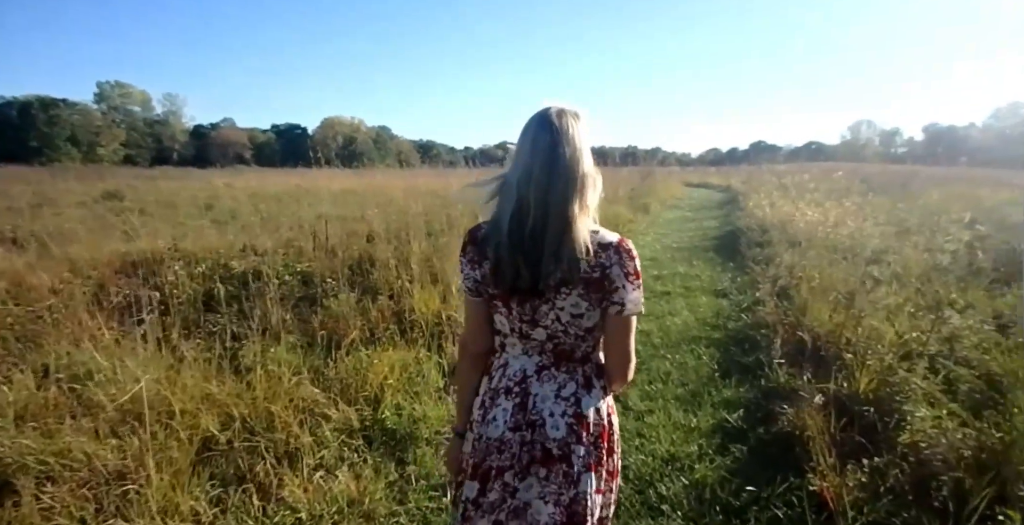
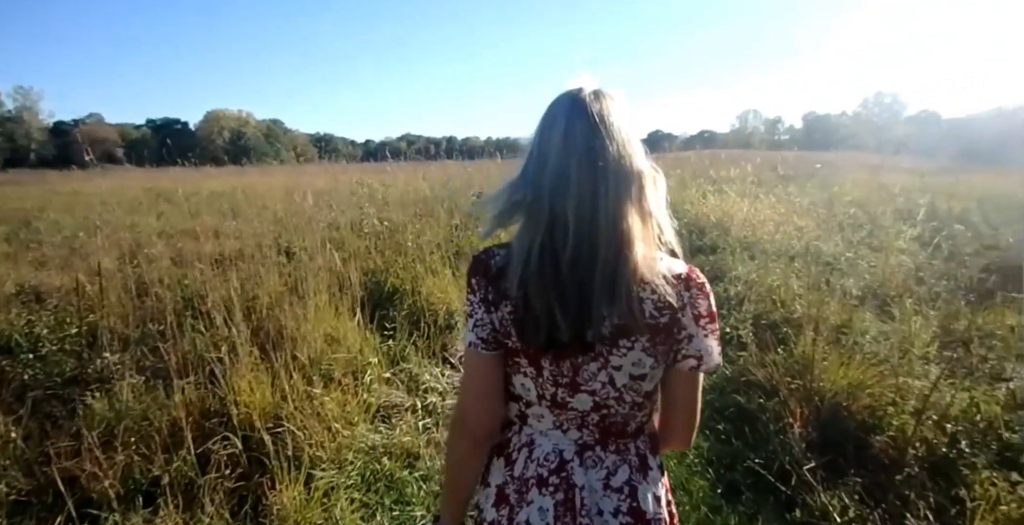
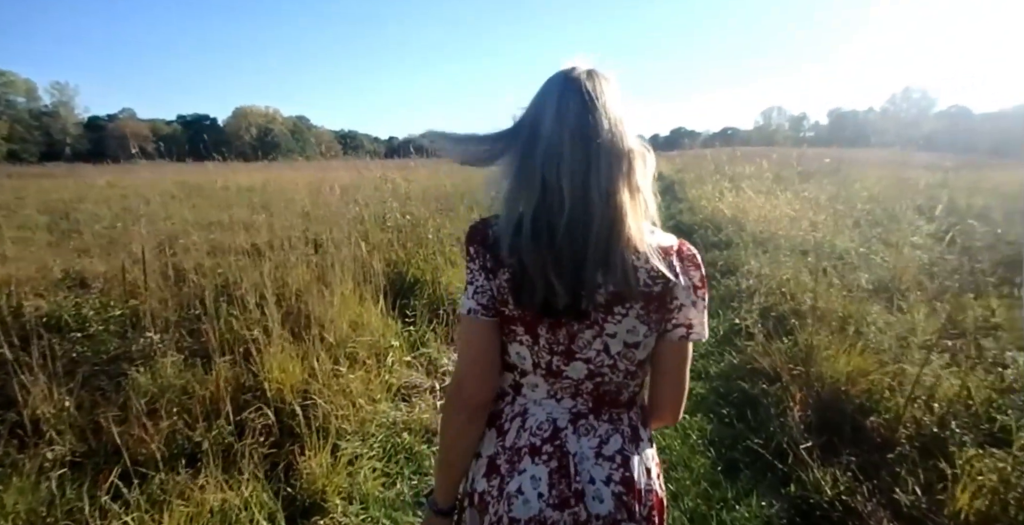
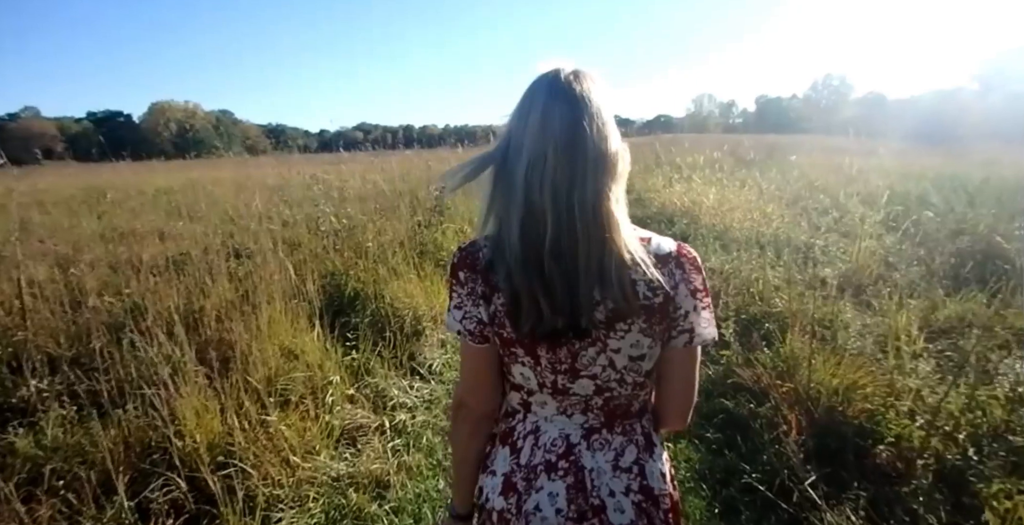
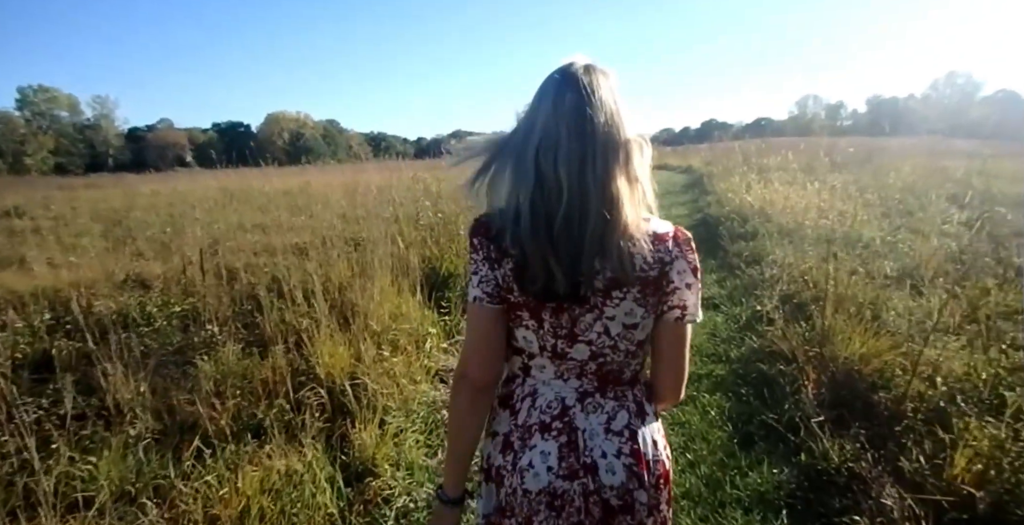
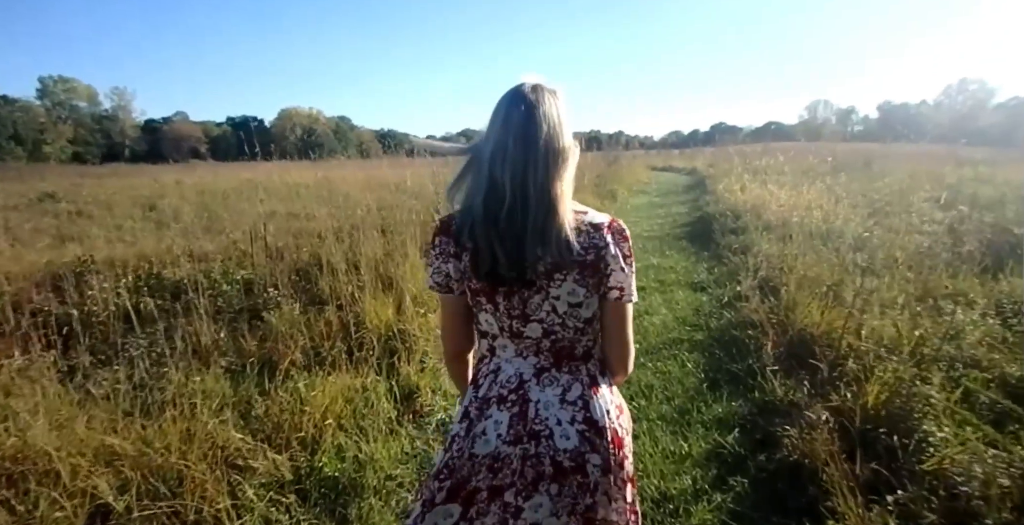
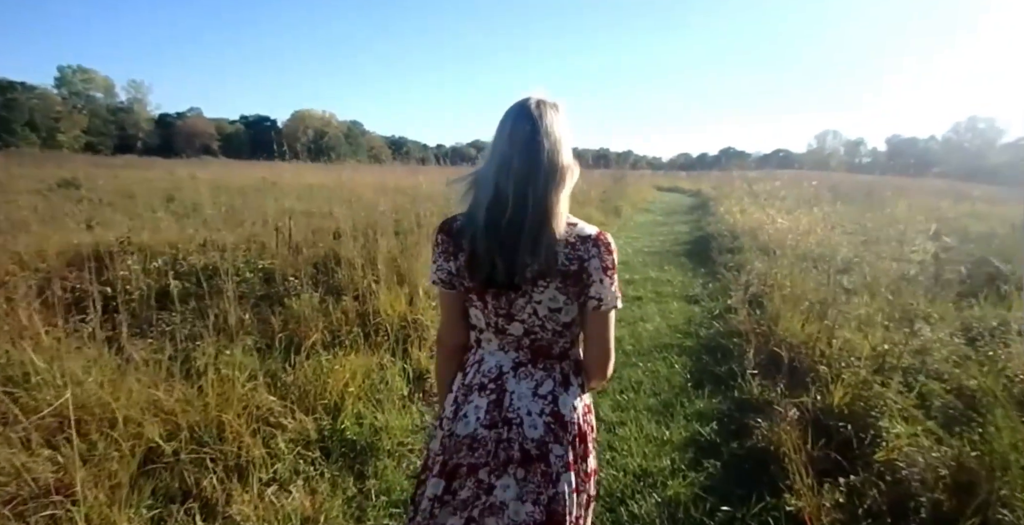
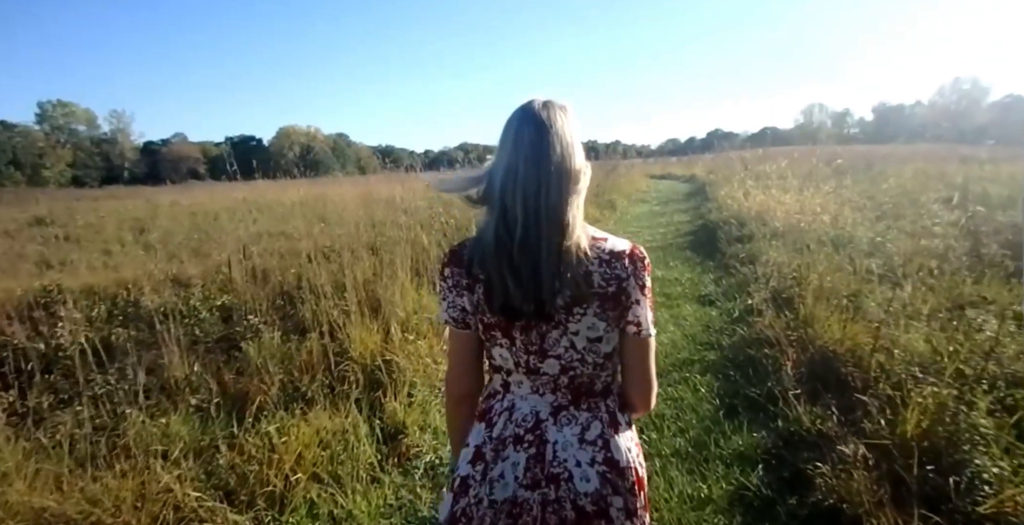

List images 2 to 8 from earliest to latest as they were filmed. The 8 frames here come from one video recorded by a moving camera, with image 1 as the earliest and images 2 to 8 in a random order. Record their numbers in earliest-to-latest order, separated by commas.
7, 6, 8, 5, 3, 2, 4
